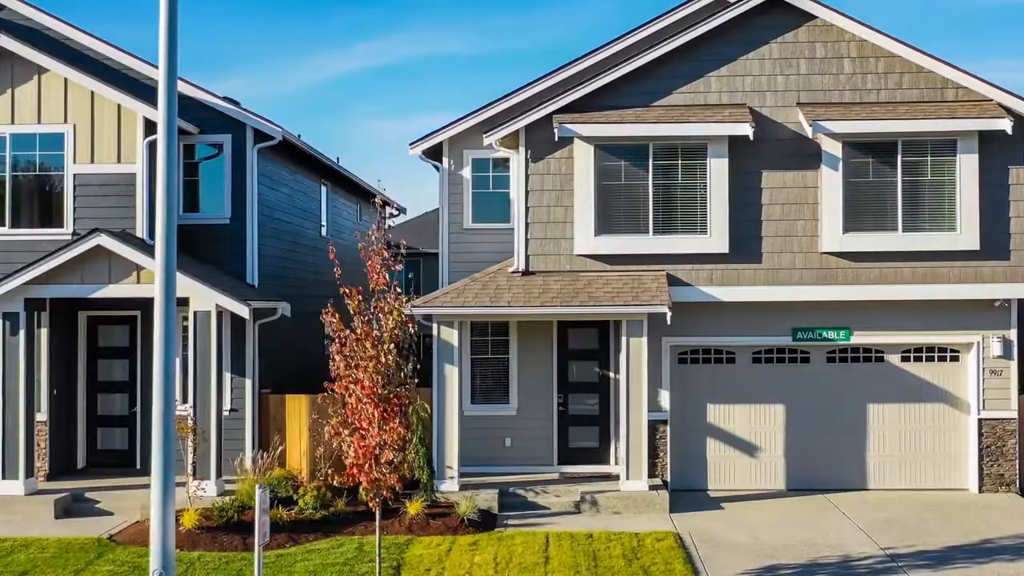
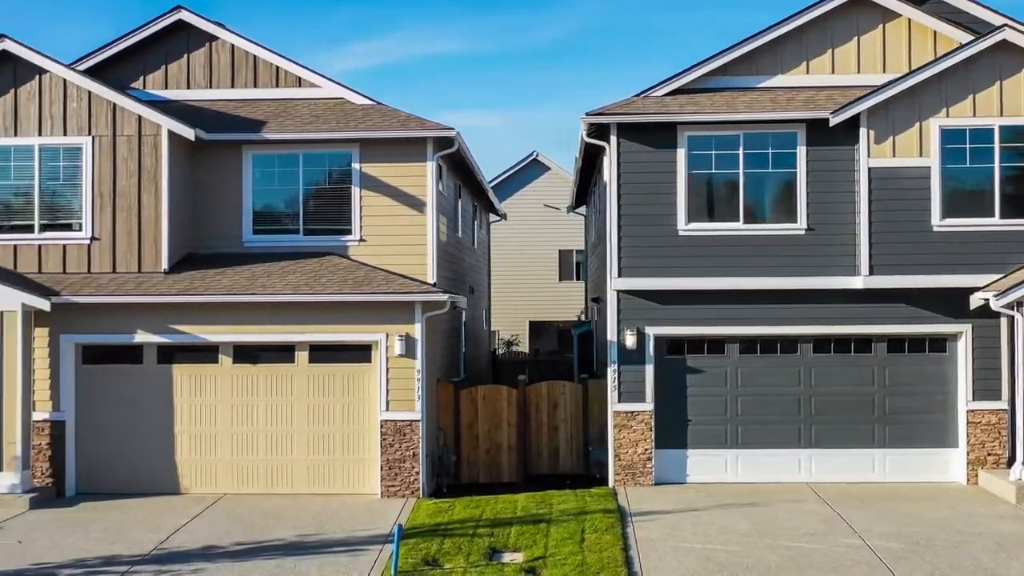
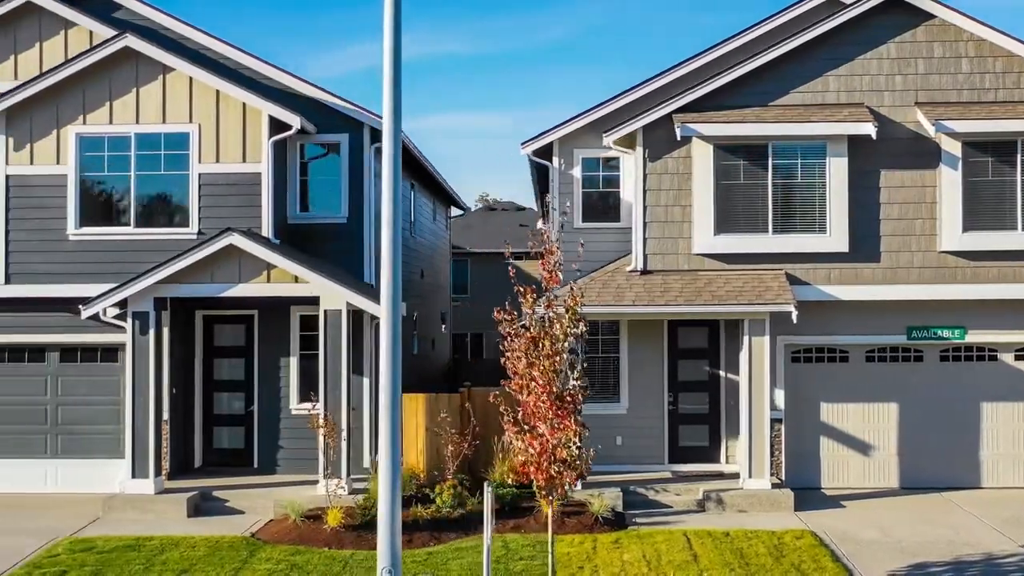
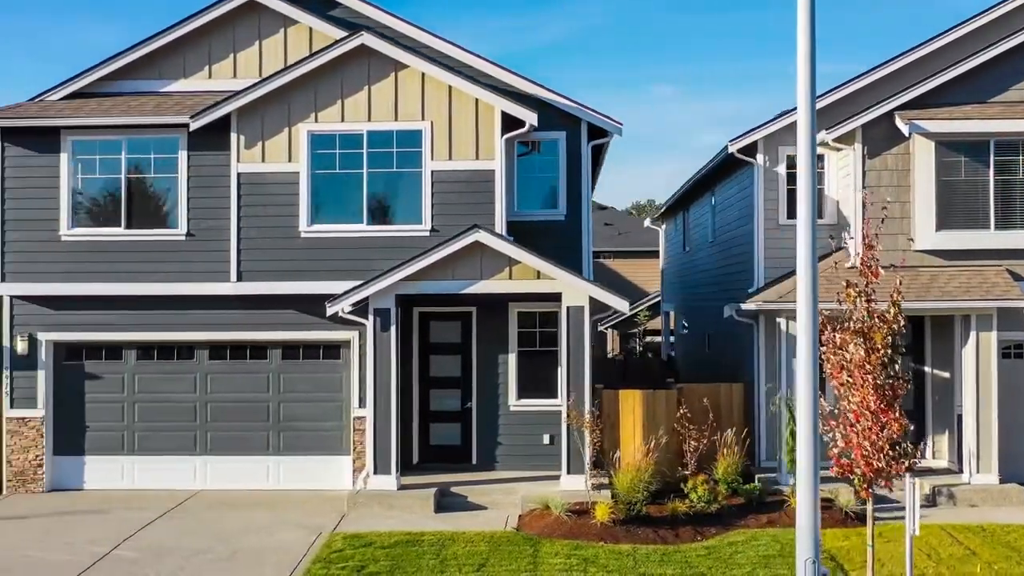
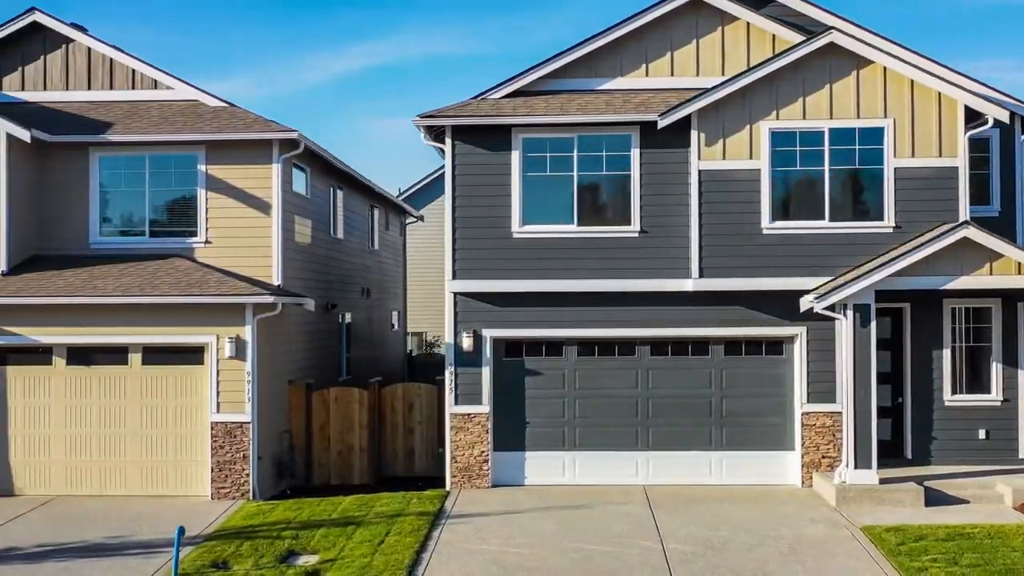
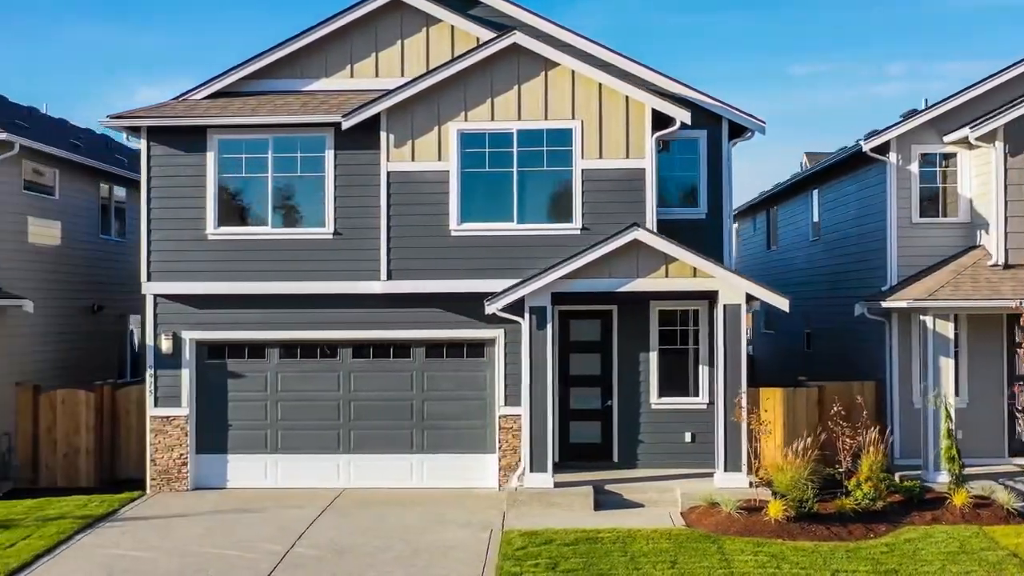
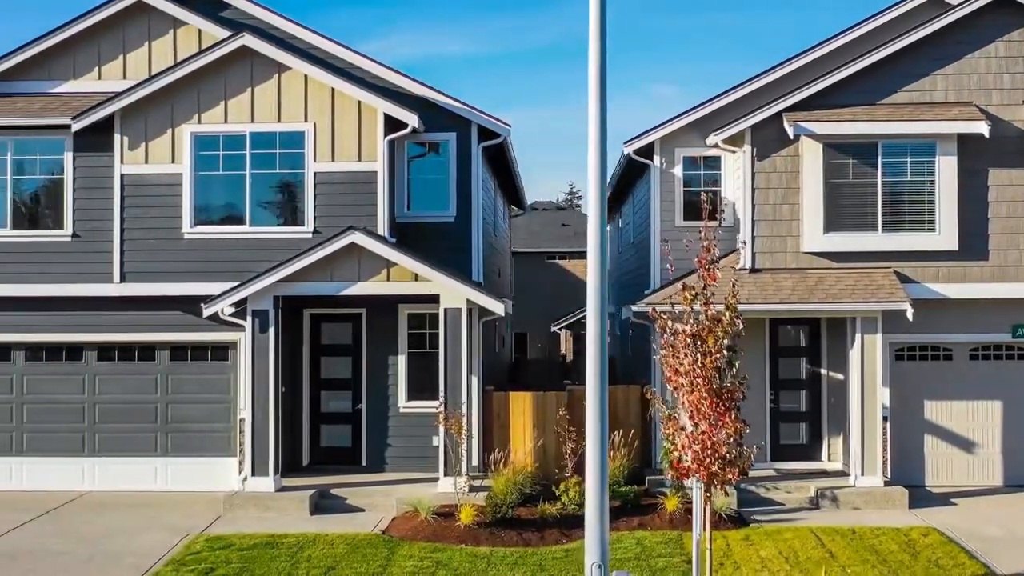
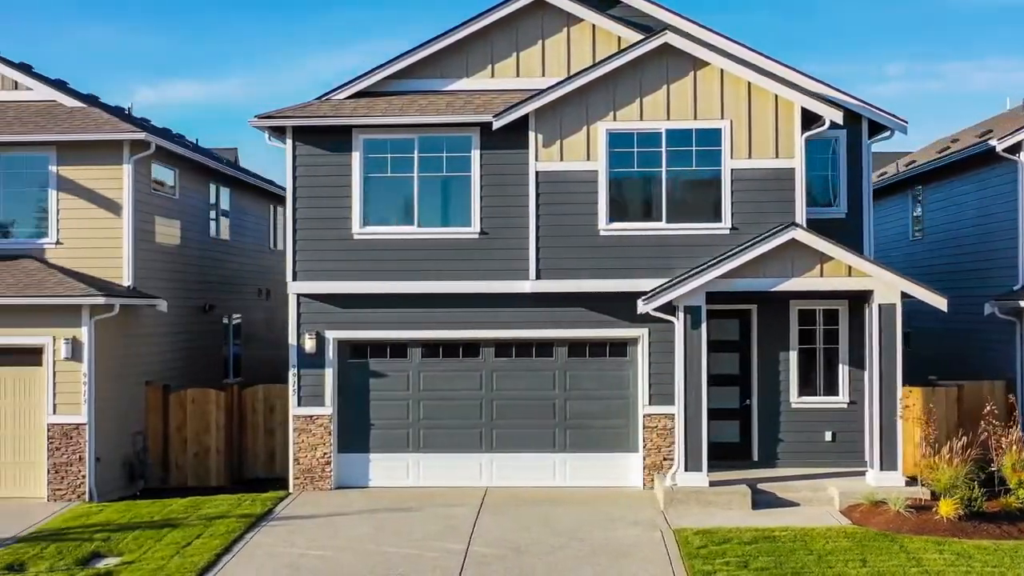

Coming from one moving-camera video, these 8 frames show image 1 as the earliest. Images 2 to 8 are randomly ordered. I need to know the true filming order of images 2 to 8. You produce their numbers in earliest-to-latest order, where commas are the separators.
3, 7, 4, 6, 8, 5, 2
